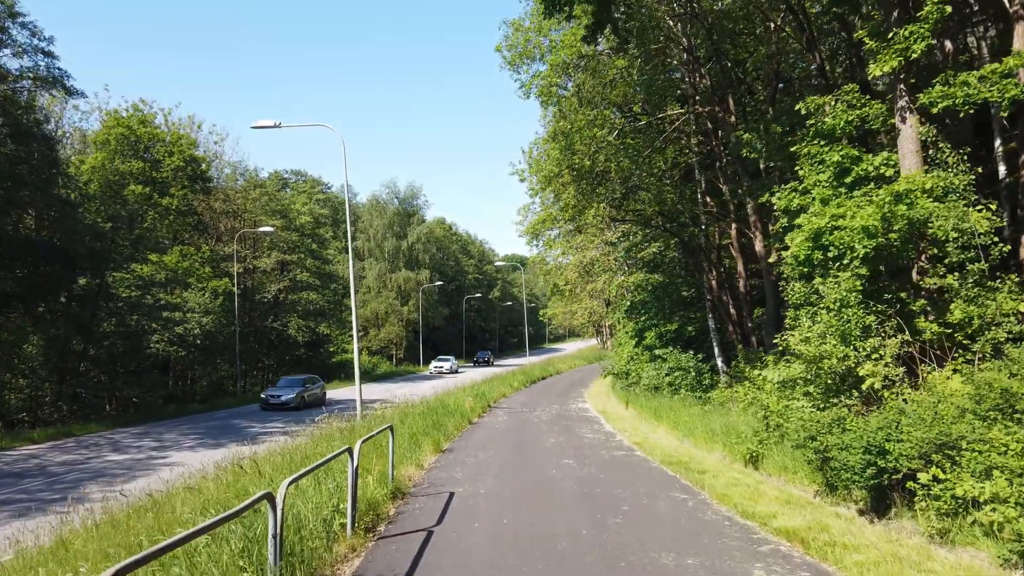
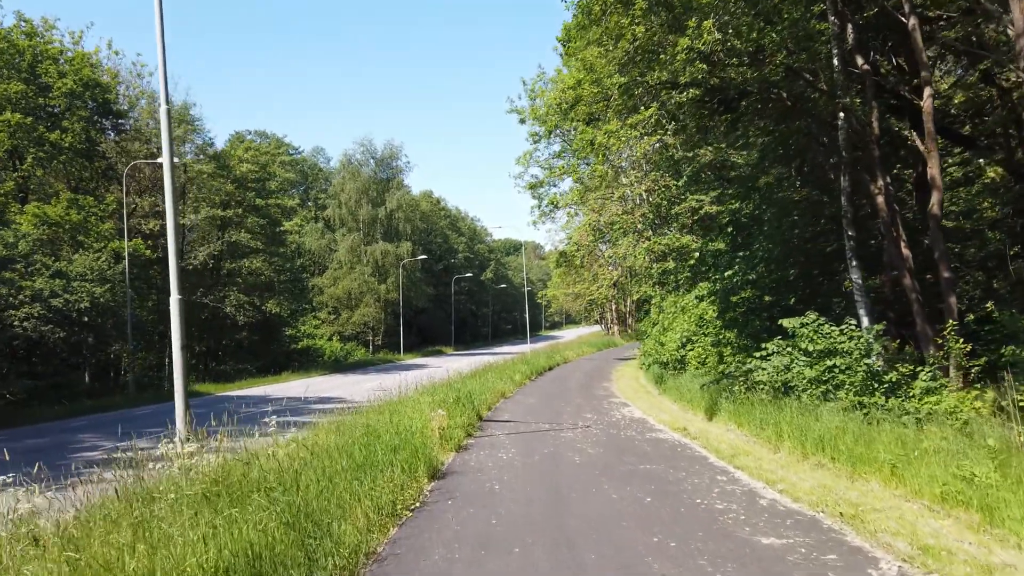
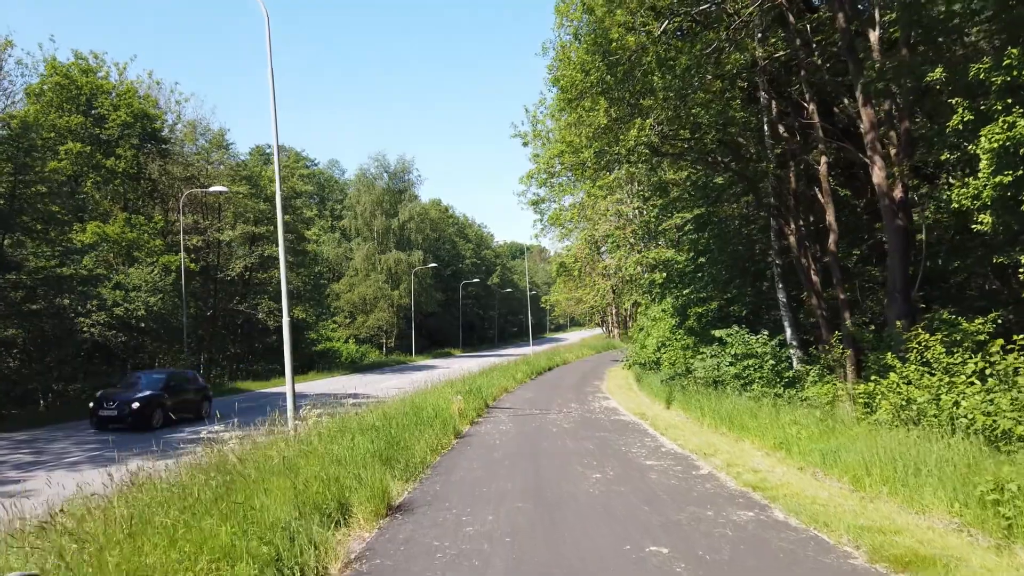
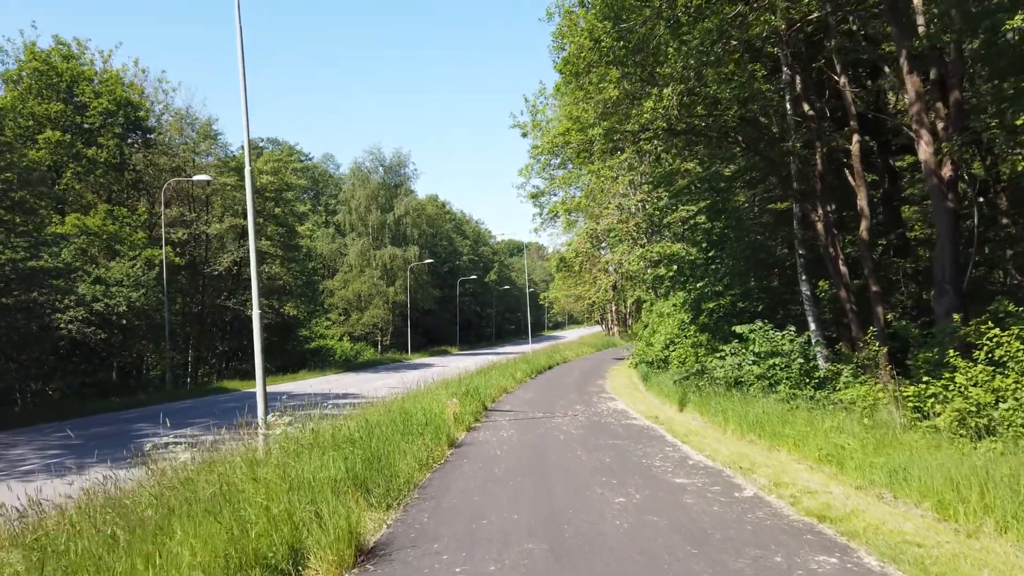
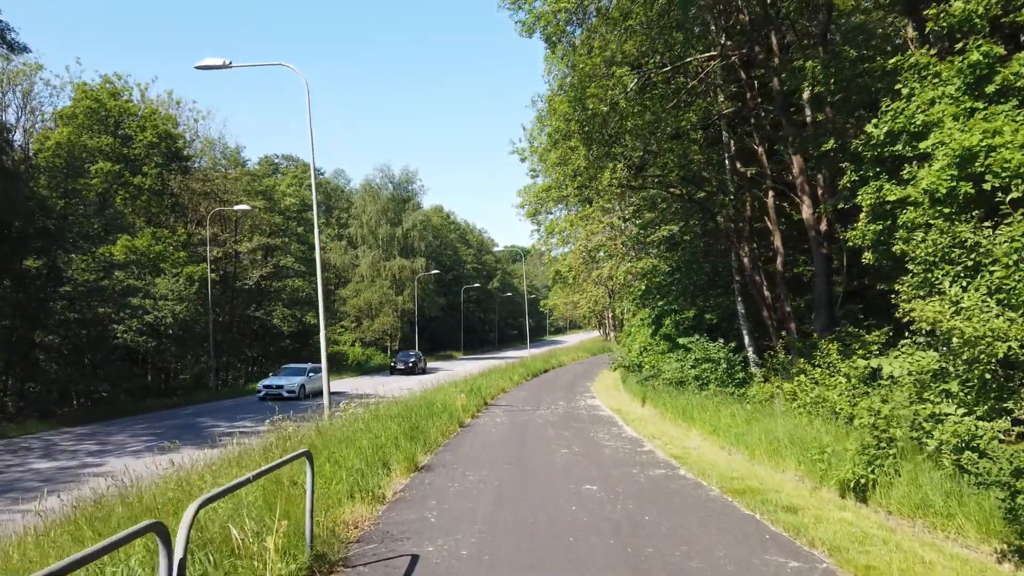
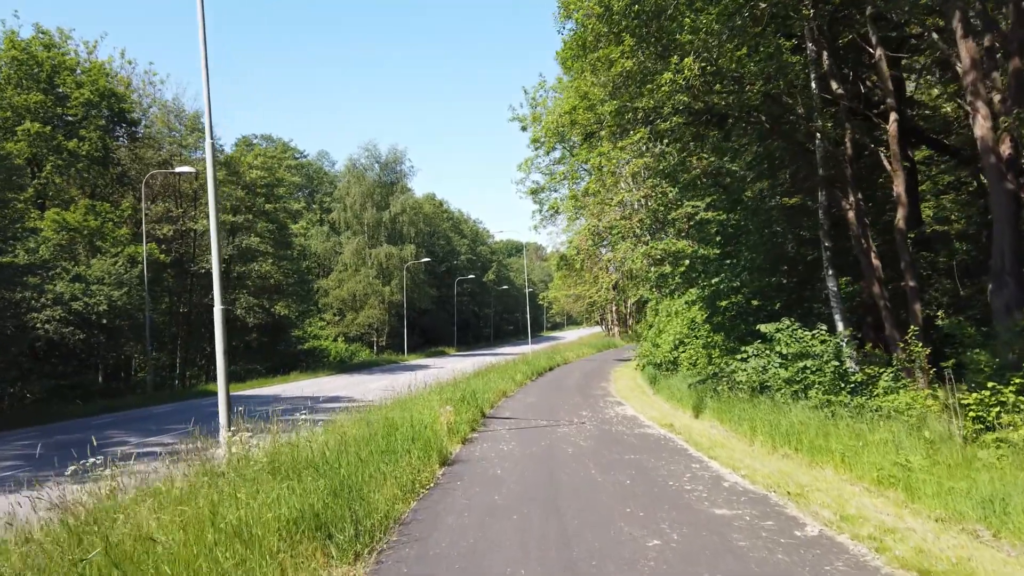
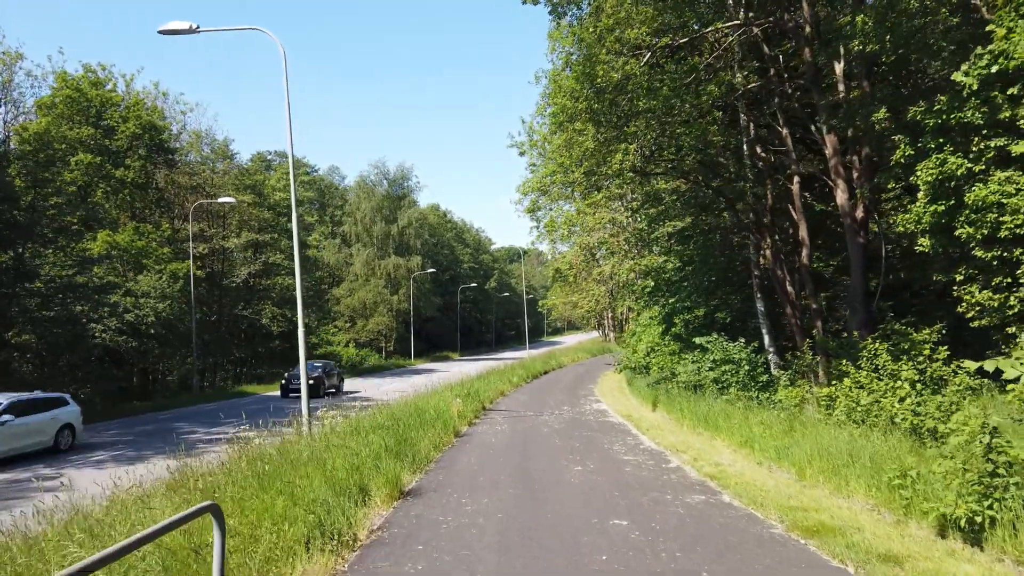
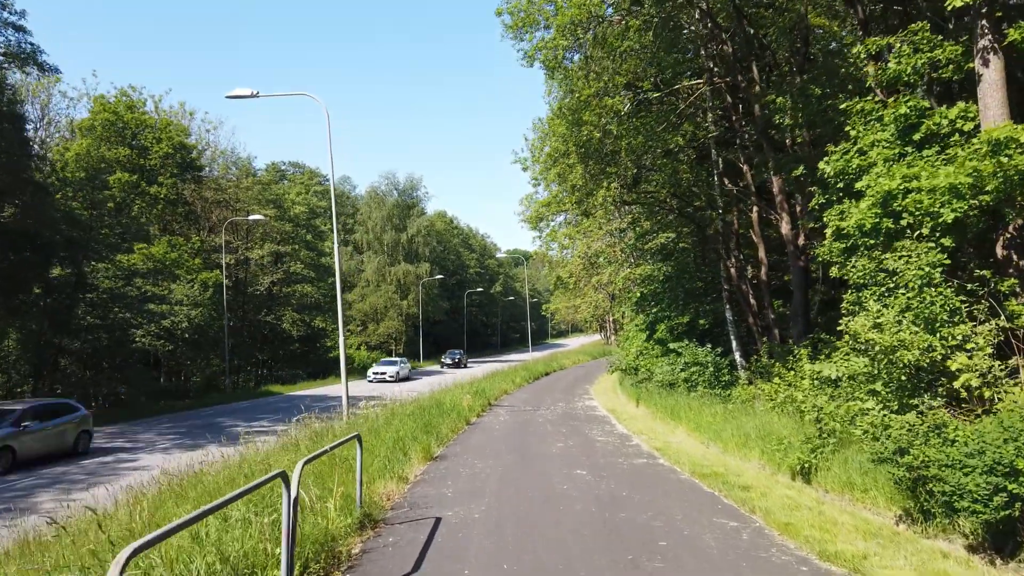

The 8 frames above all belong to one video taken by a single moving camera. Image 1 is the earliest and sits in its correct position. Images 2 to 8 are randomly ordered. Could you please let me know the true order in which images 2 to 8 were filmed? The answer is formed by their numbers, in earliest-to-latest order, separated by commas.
8, 5, 7, 3, 4, 6, 2
